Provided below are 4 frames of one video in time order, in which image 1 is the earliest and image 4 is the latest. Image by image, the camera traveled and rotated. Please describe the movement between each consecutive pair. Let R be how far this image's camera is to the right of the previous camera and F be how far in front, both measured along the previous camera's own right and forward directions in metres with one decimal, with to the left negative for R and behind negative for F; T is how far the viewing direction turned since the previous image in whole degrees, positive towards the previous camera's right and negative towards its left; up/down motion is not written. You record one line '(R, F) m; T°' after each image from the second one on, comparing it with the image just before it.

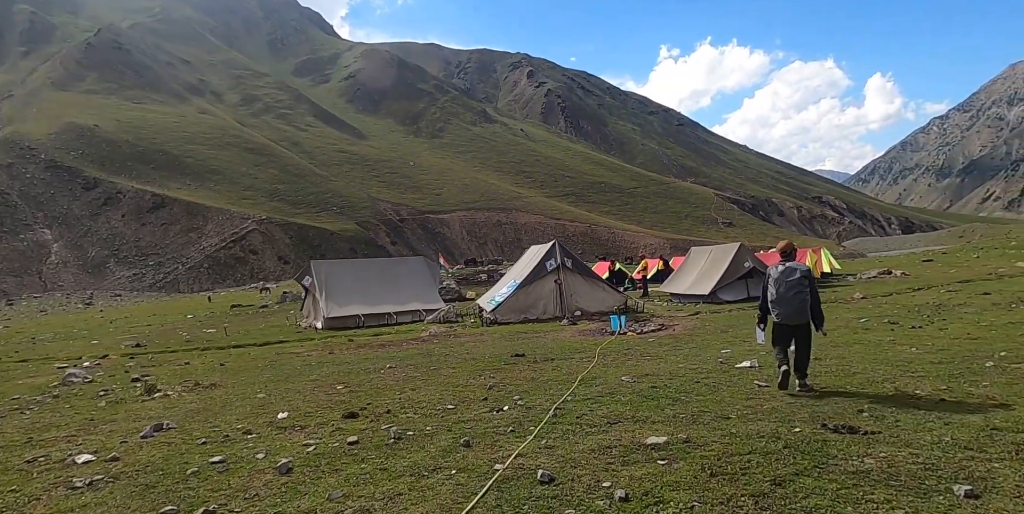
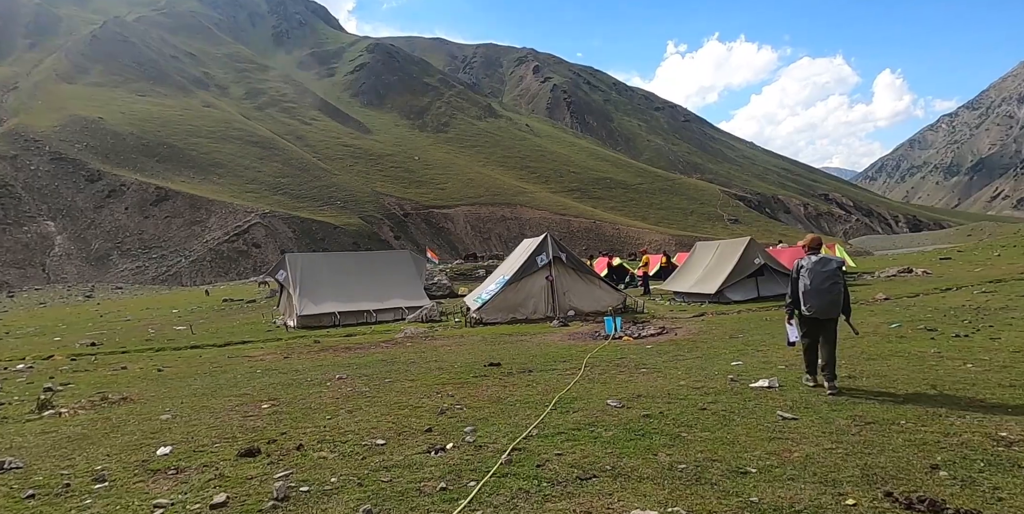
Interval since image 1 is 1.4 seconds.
(+0.6, +2.2) m; 0°
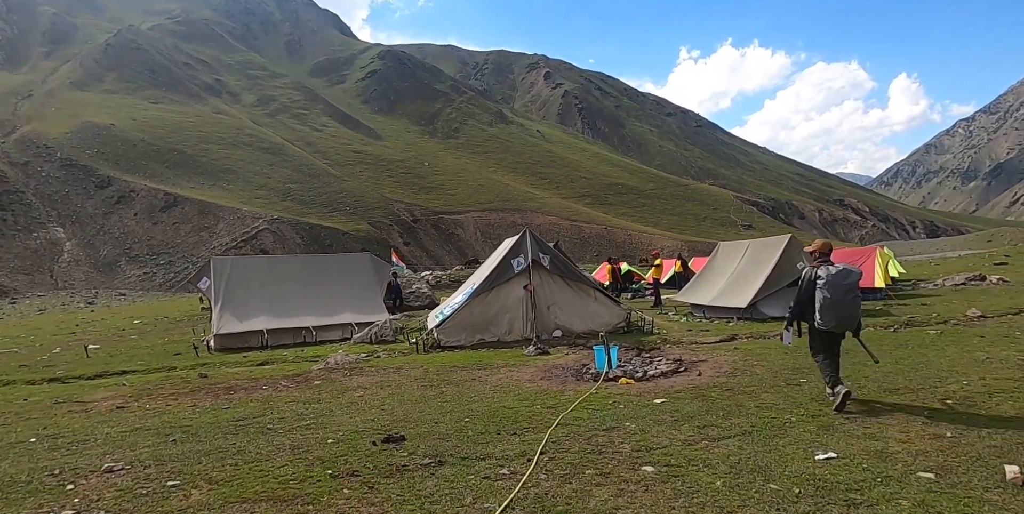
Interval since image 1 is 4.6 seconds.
(+1.2, +5.5) m; -1°
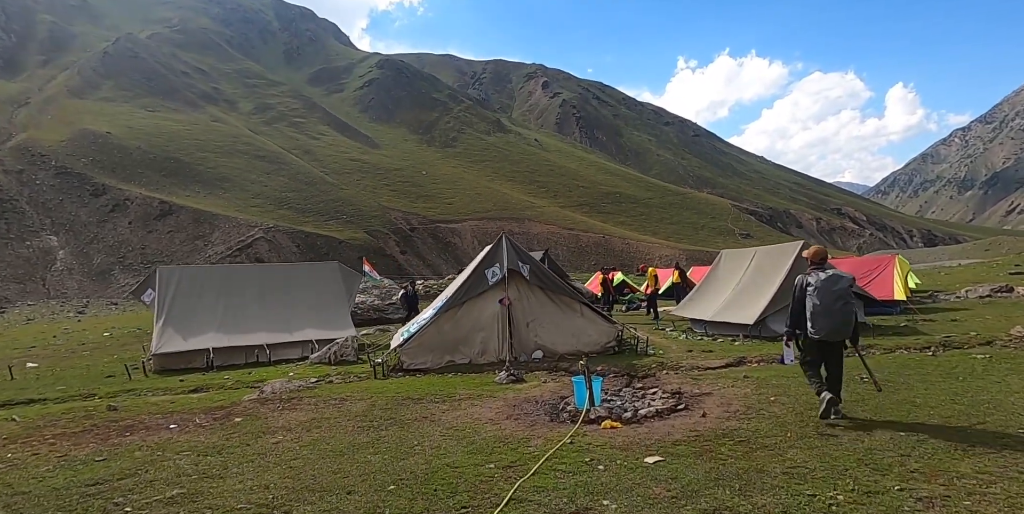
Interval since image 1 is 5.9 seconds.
(+0.6, +2.3) m; 0°
